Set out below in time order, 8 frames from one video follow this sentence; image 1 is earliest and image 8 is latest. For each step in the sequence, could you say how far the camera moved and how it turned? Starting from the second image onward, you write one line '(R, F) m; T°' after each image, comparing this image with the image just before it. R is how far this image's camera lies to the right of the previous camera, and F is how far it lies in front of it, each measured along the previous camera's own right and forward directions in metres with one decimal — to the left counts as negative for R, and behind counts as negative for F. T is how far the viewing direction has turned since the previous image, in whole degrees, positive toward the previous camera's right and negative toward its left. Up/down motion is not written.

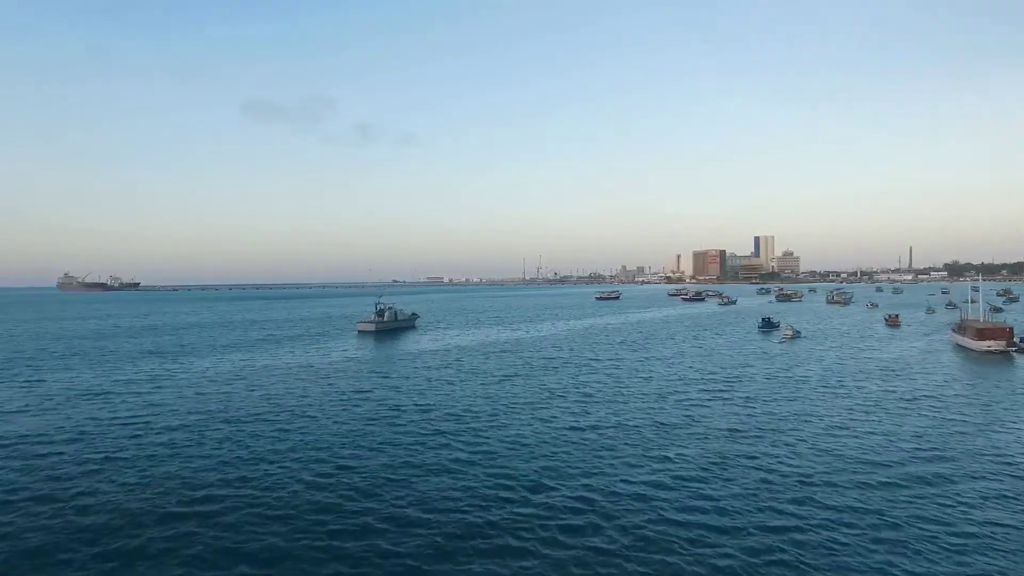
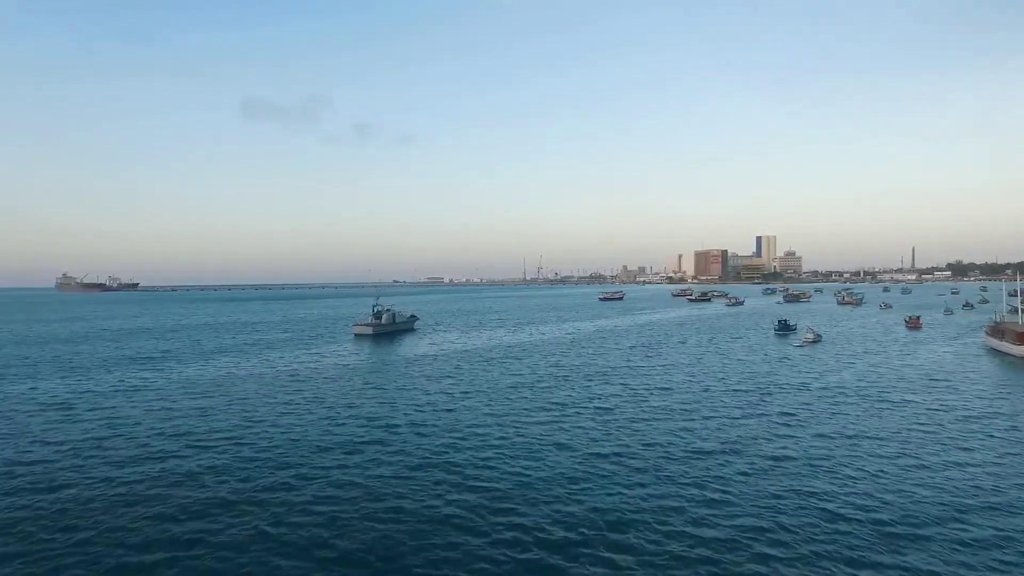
(-0.3, +3.1) m; 0°
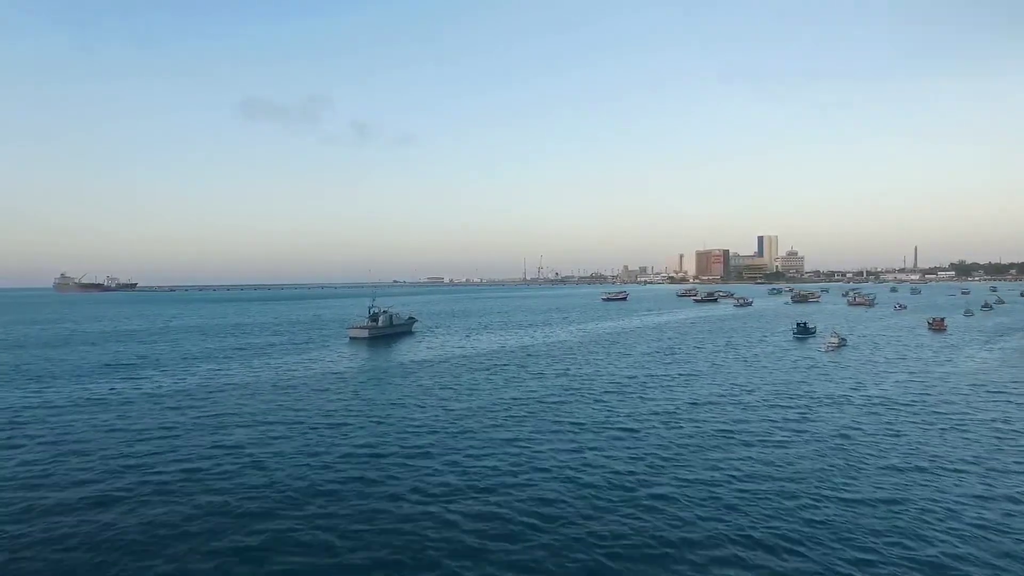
(-0.3, +3.4) m; 0°
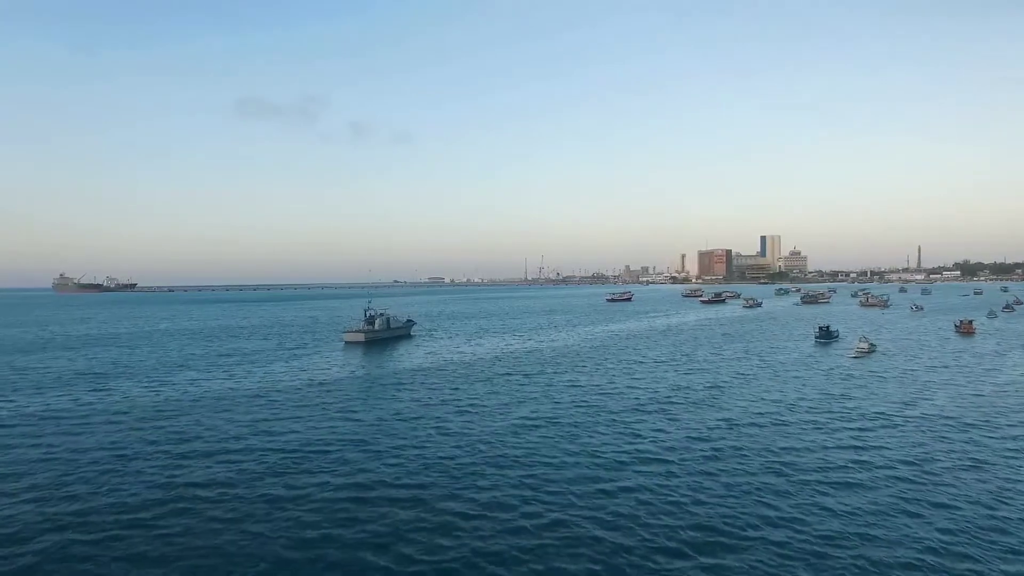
(-0.3, +3.5) m; 0°
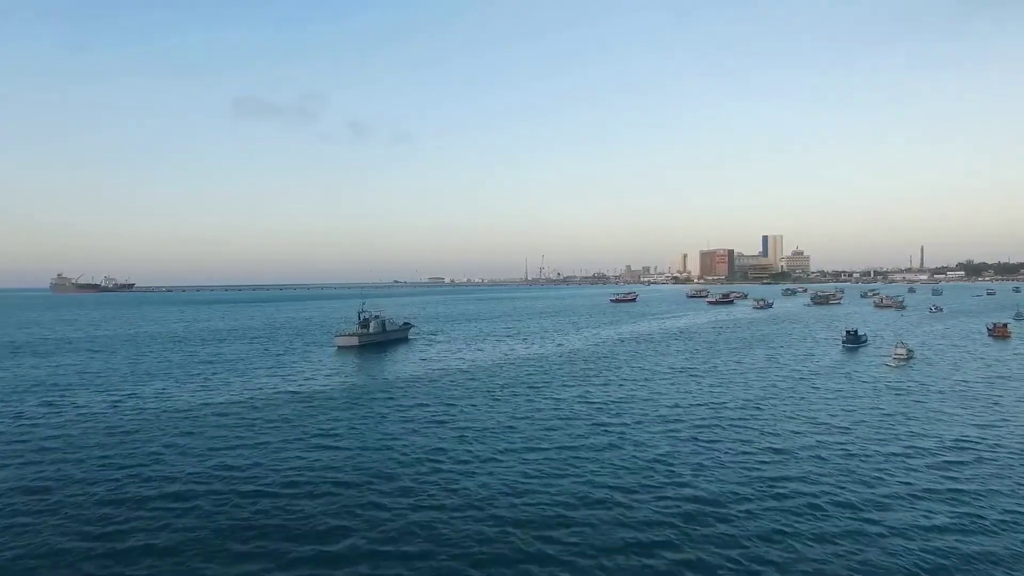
(-0.3, +3.9) m; 0°
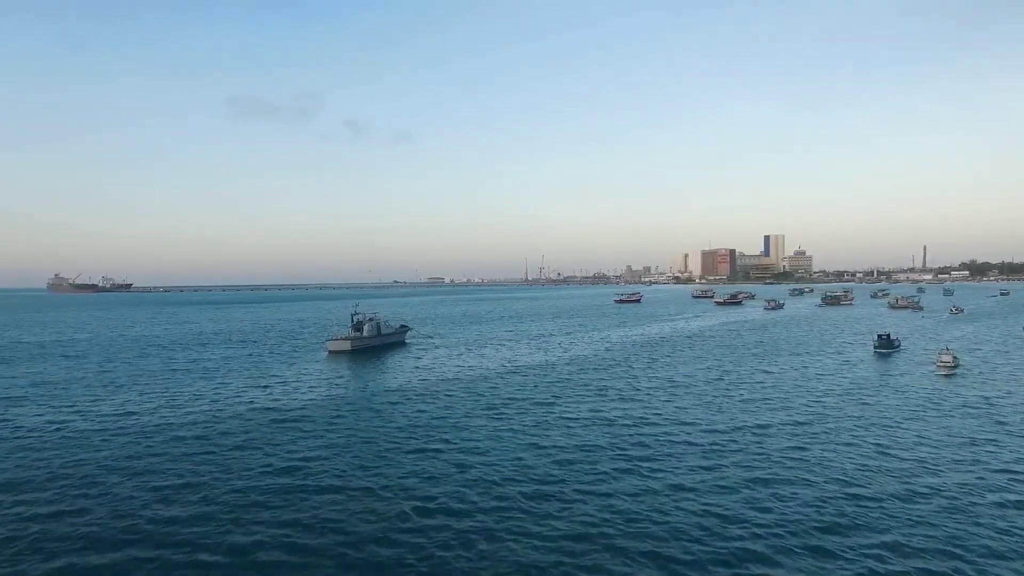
(-0.3, +3.9) m; 0°
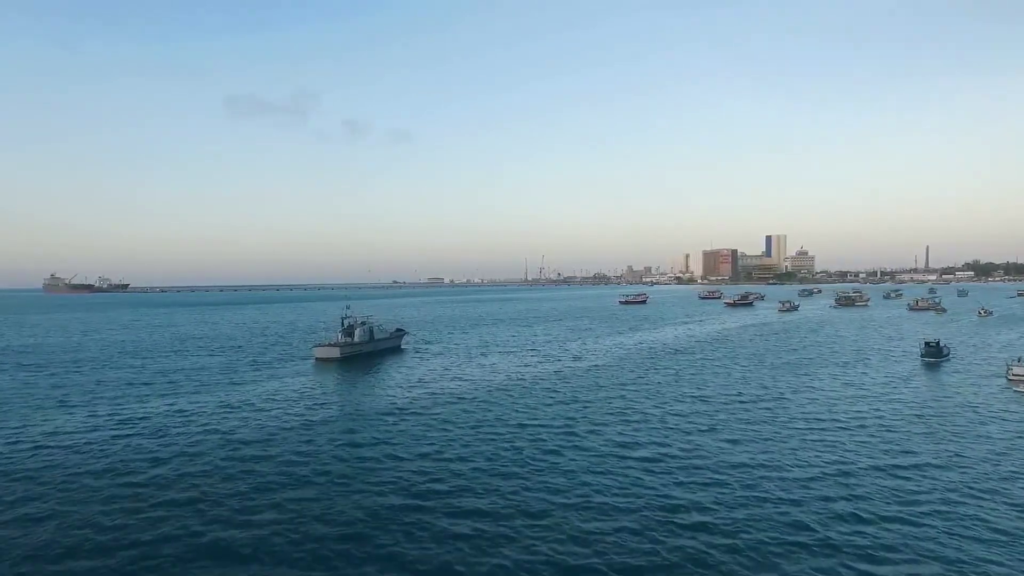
(-0.4, +4.9) m; 0°
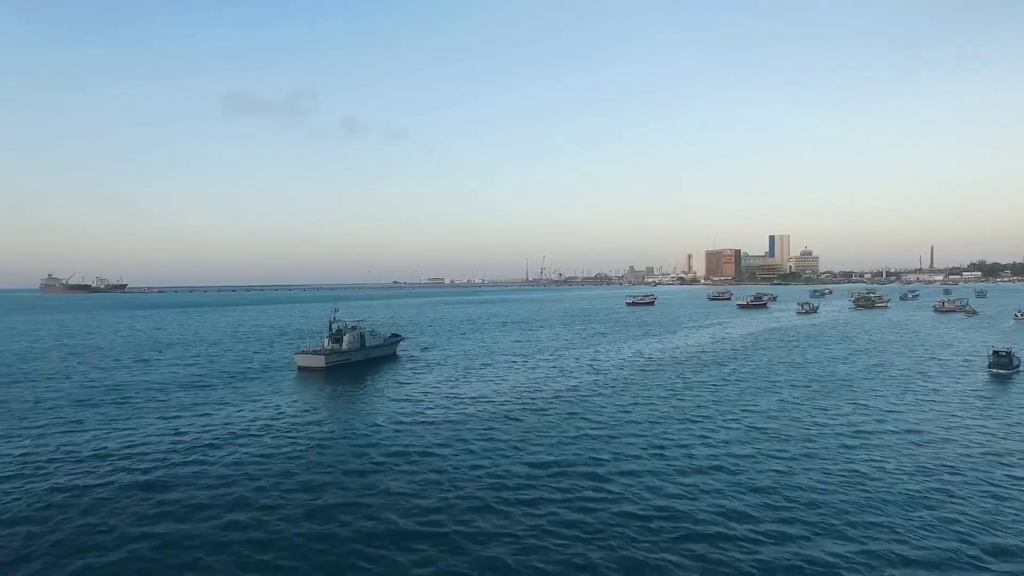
(-0.4, +5.5) m; 0°
